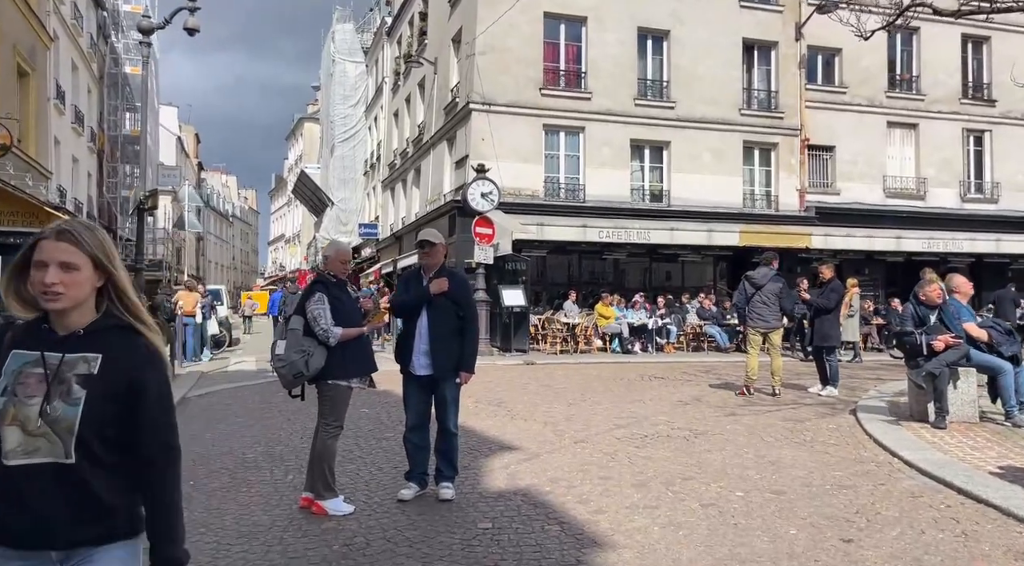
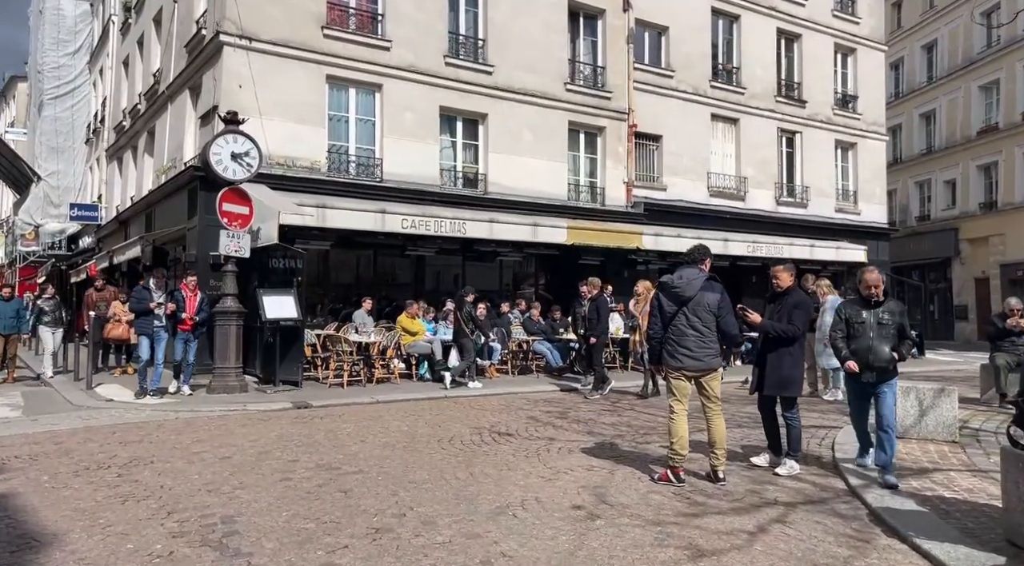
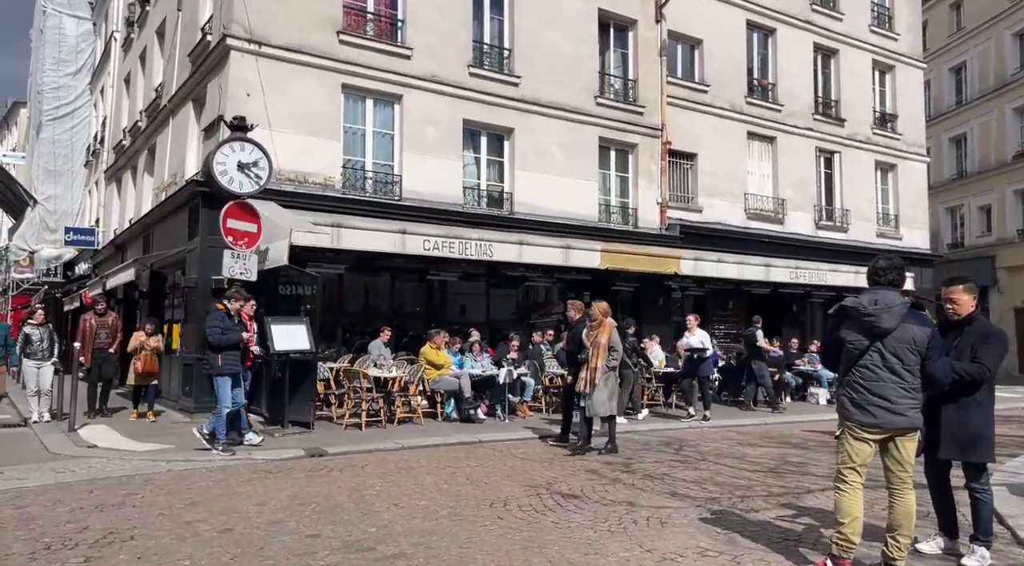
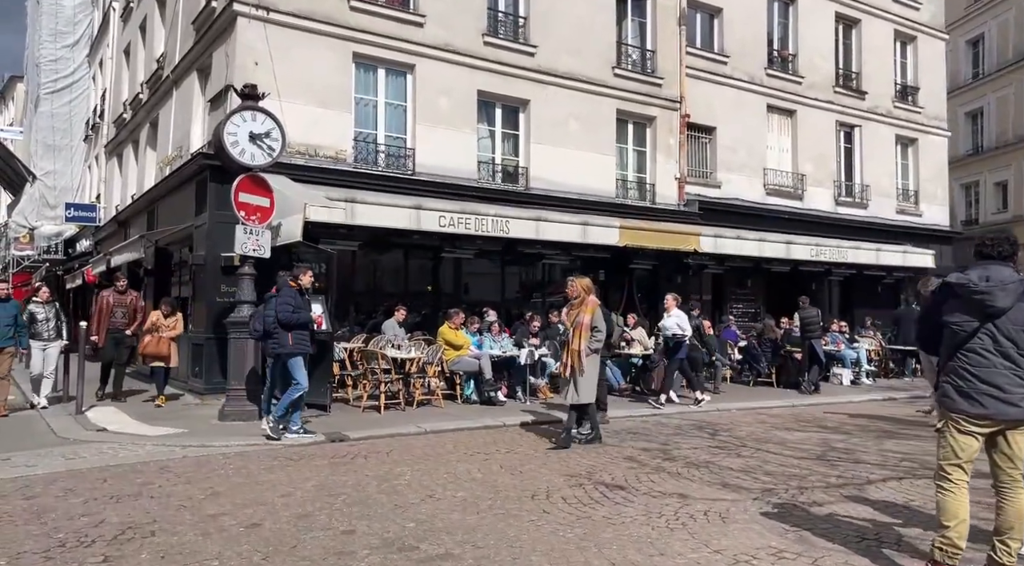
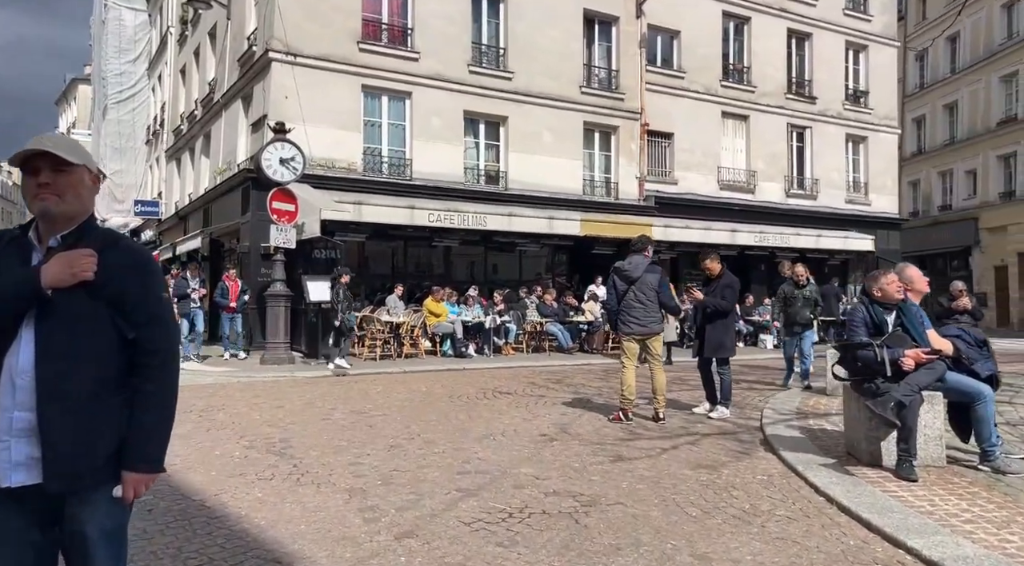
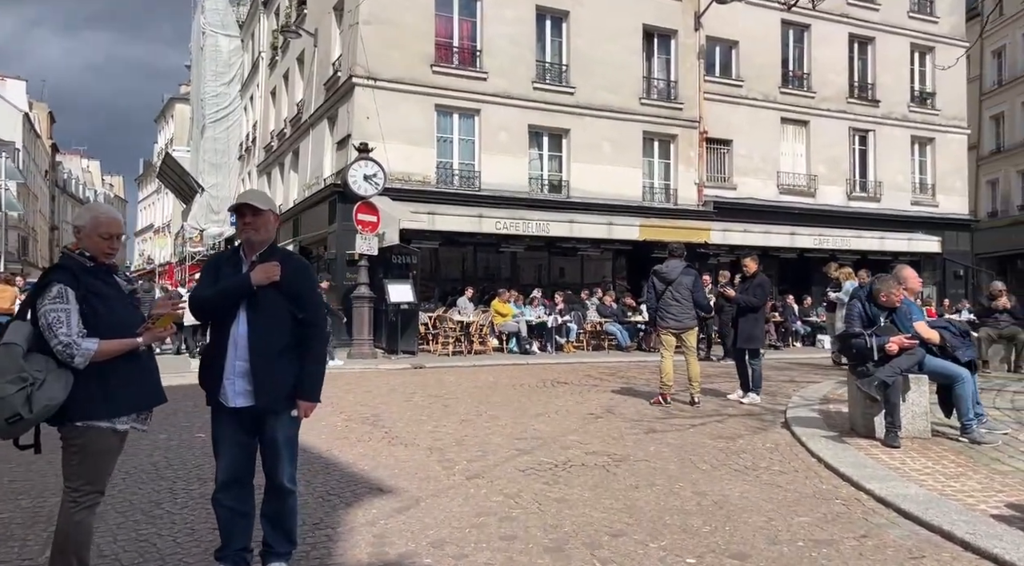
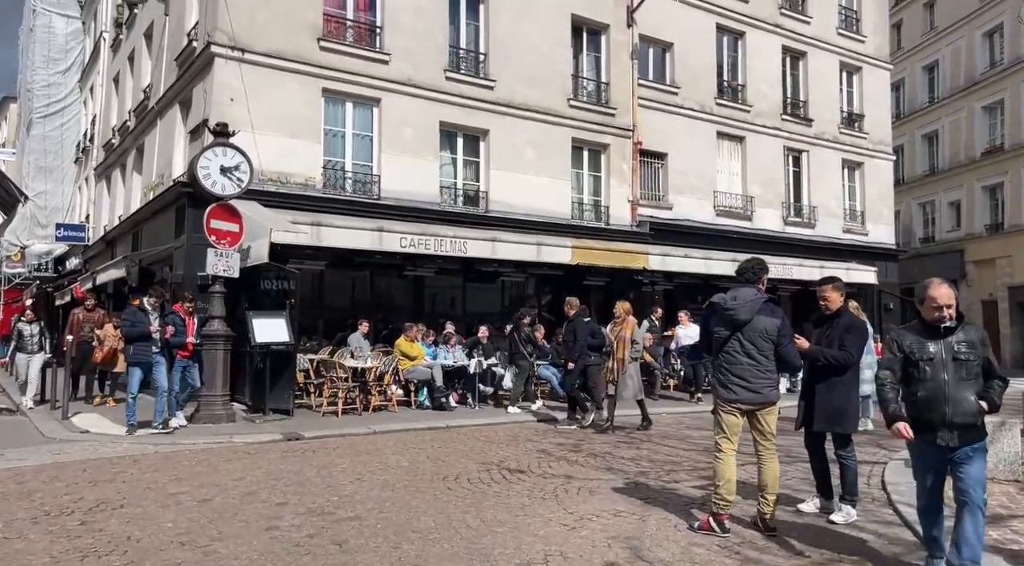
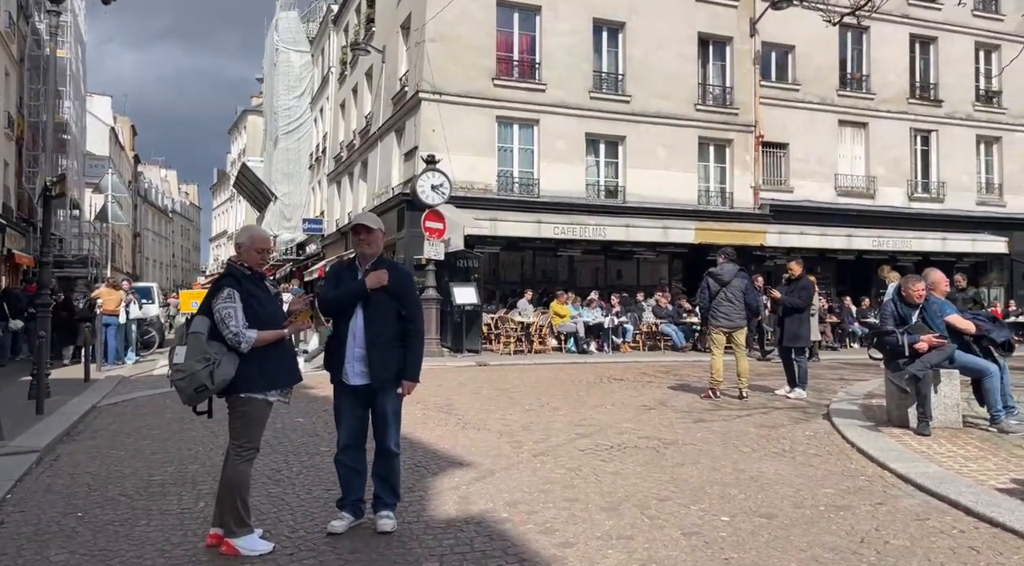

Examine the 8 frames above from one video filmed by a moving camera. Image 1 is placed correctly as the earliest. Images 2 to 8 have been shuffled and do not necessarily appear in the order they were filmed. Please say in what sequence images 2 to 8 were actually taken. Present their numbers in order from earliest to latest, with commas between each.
8, 6, 5, 2, 7, 3, 4
